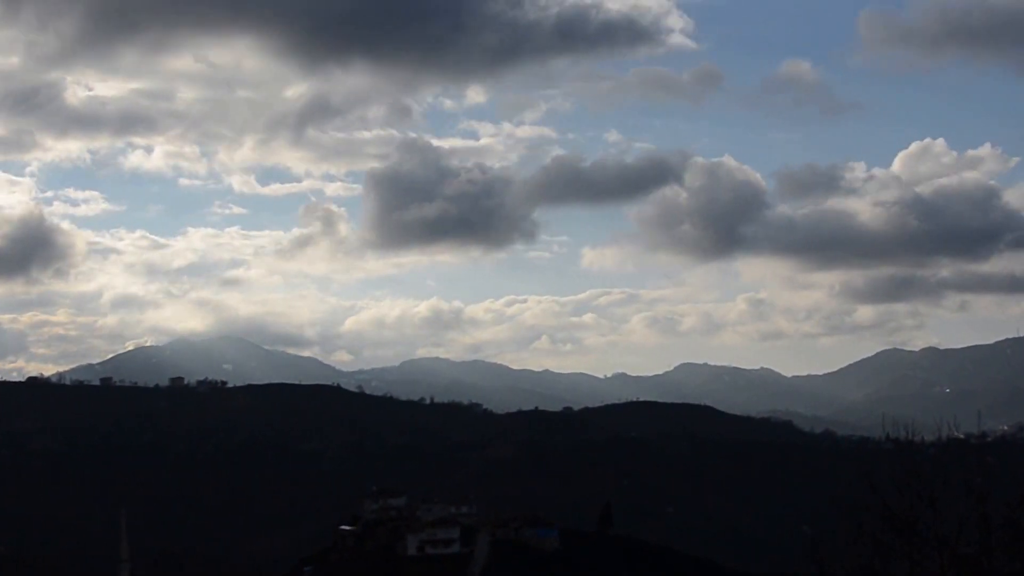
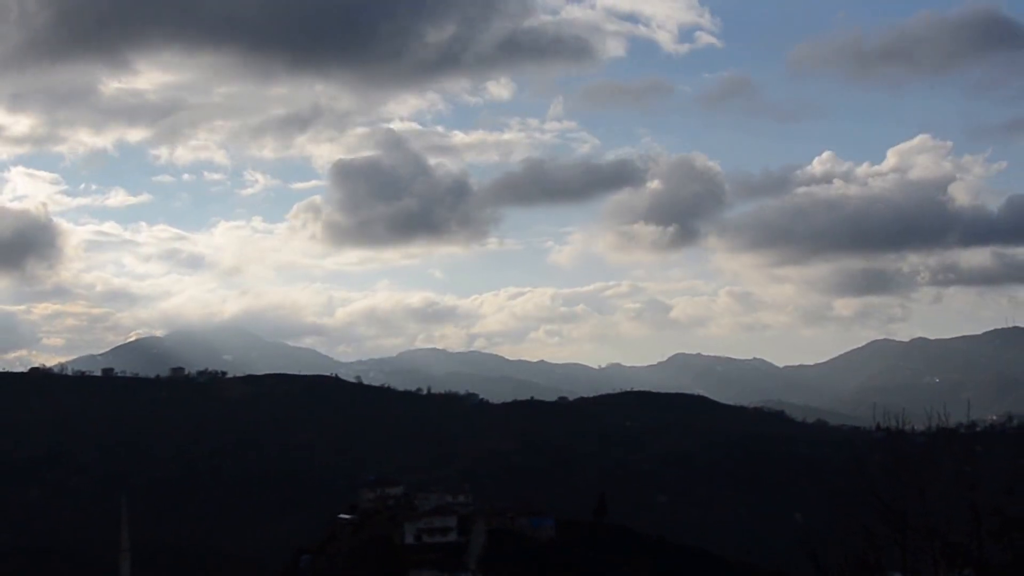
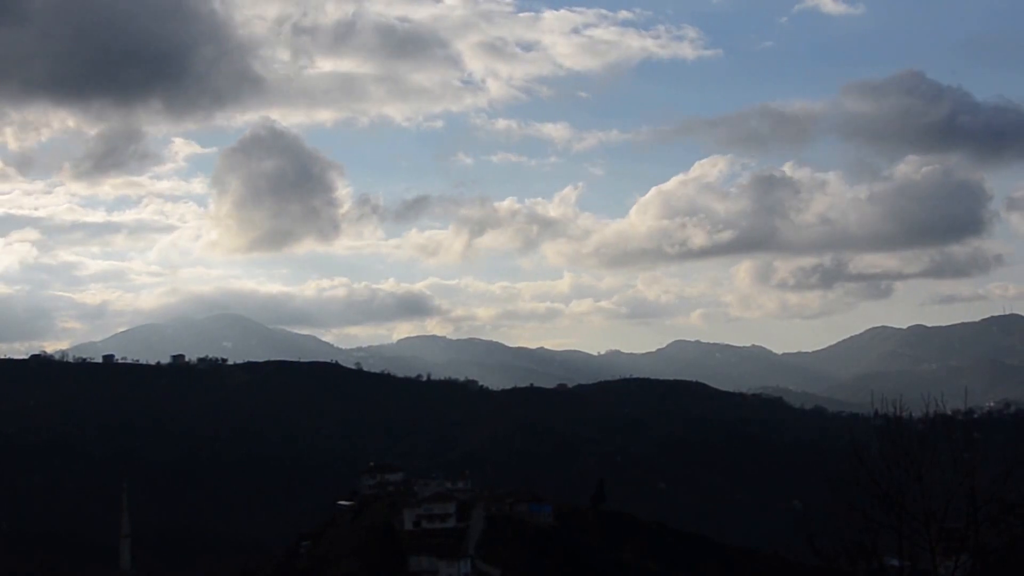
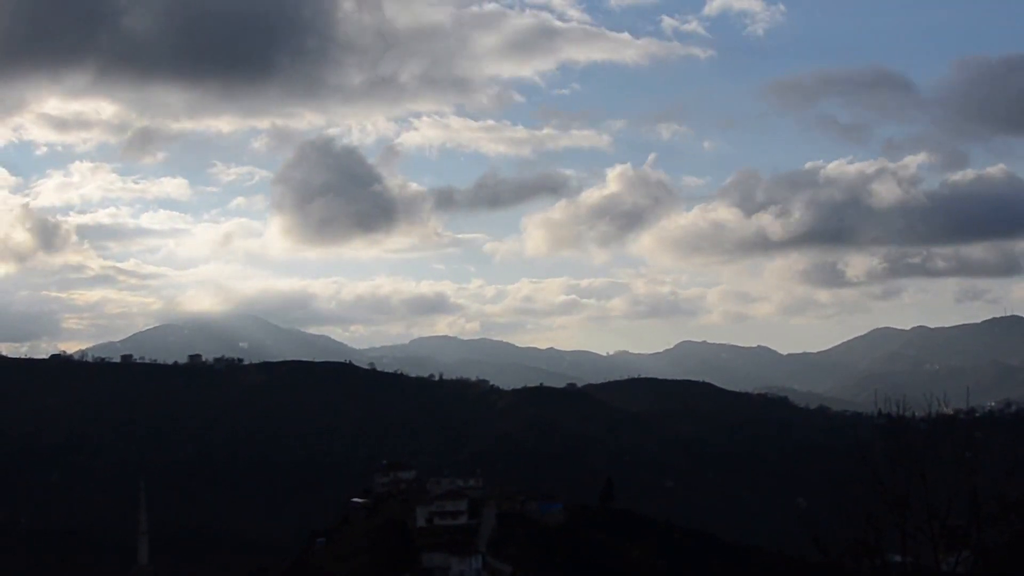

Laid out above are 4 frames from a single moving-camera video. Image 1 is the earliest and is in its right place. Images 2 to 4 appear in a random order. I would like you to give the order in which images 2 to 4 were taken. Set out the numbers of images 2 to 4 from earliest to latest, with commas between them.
2, 4, 3
